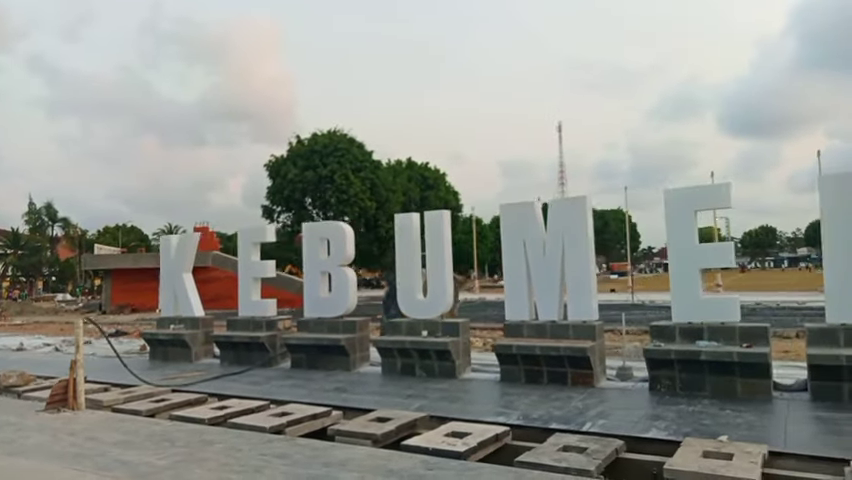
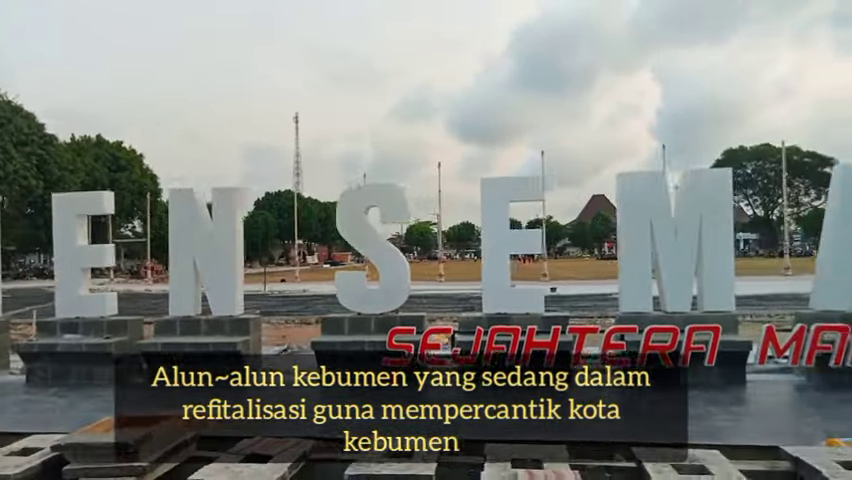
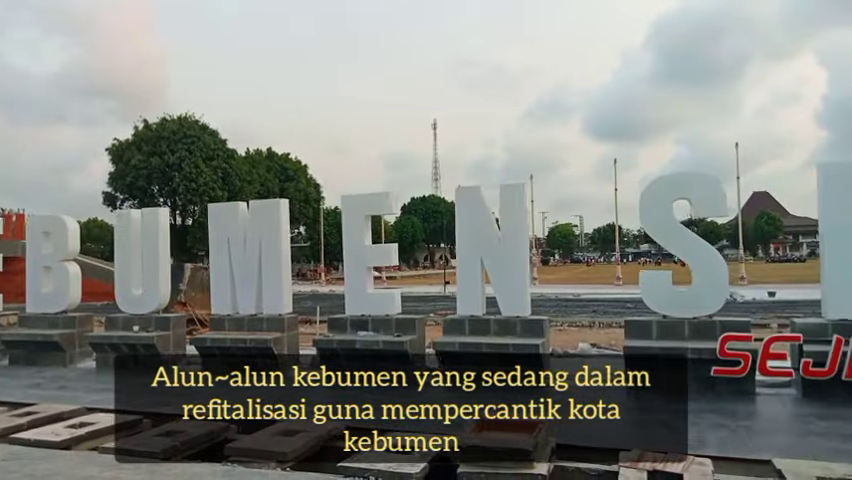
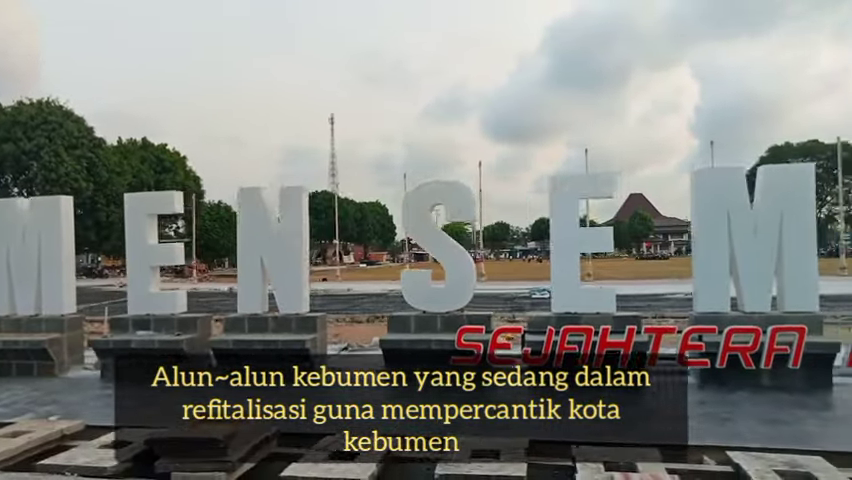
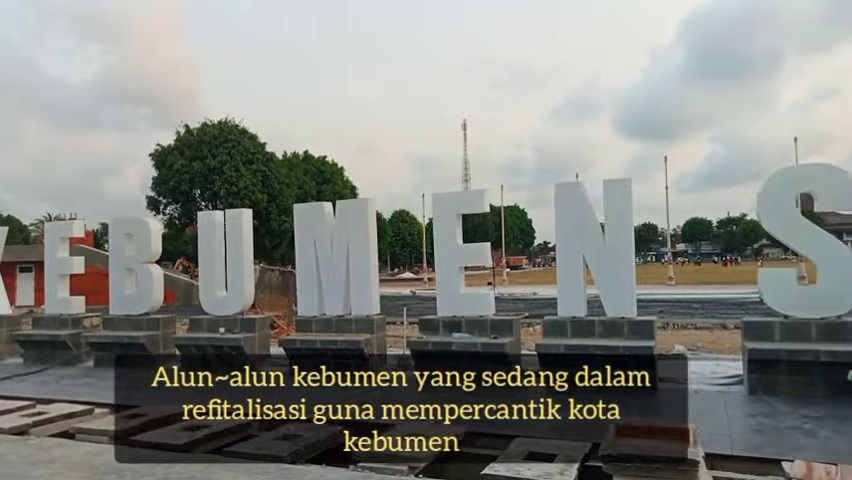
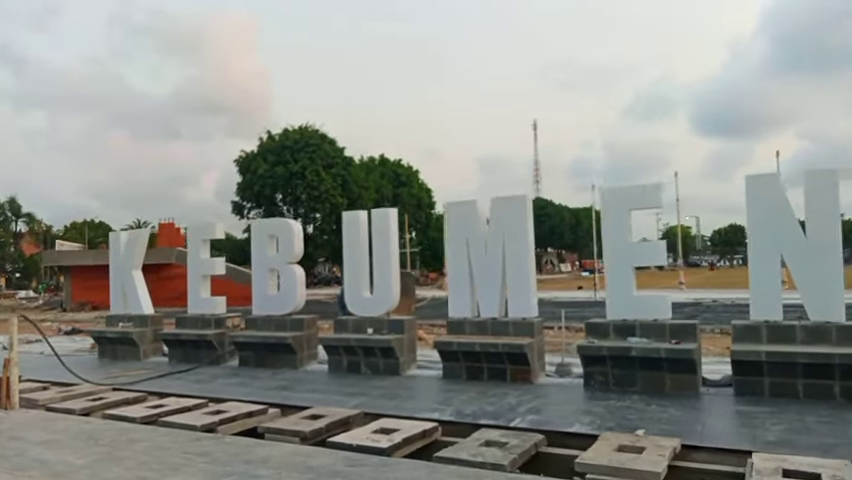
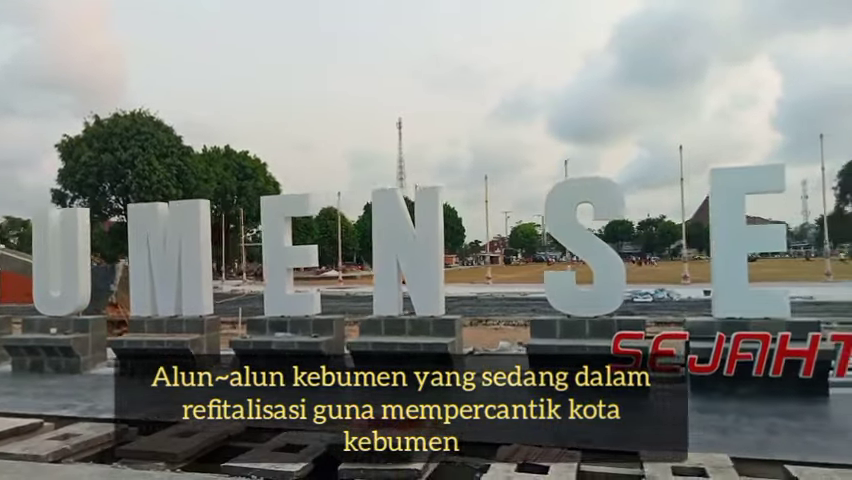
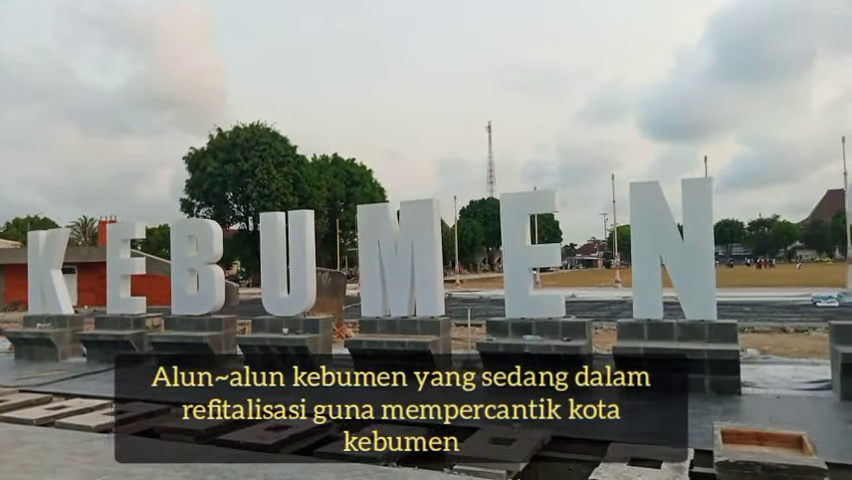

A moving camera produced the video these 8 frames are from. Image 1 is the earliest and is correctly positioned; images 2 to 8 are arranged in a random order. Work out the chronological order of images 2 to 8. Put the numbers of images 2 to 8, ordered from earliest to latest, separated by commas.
6, 8, 5, 3, 7, 4, 2
